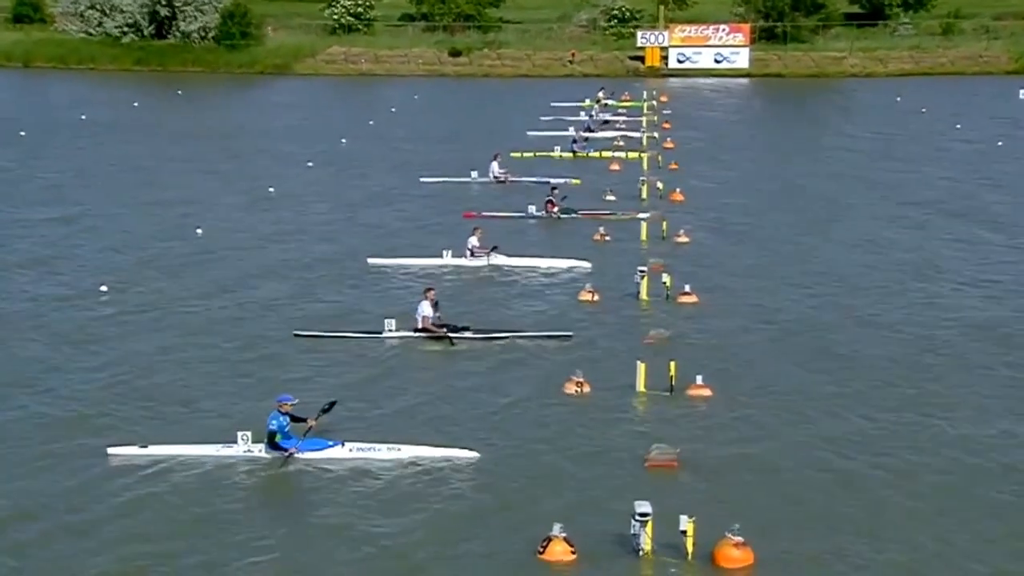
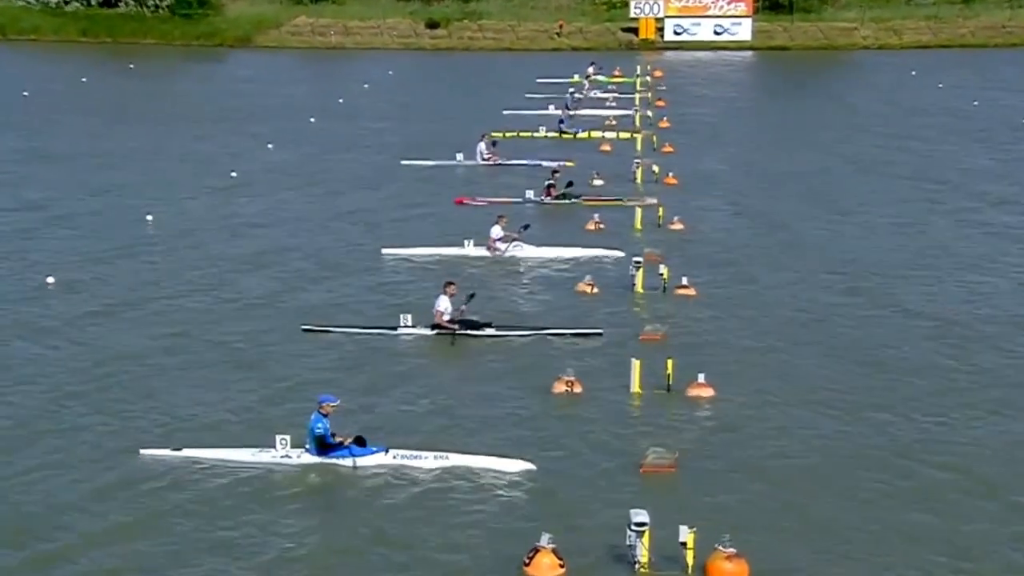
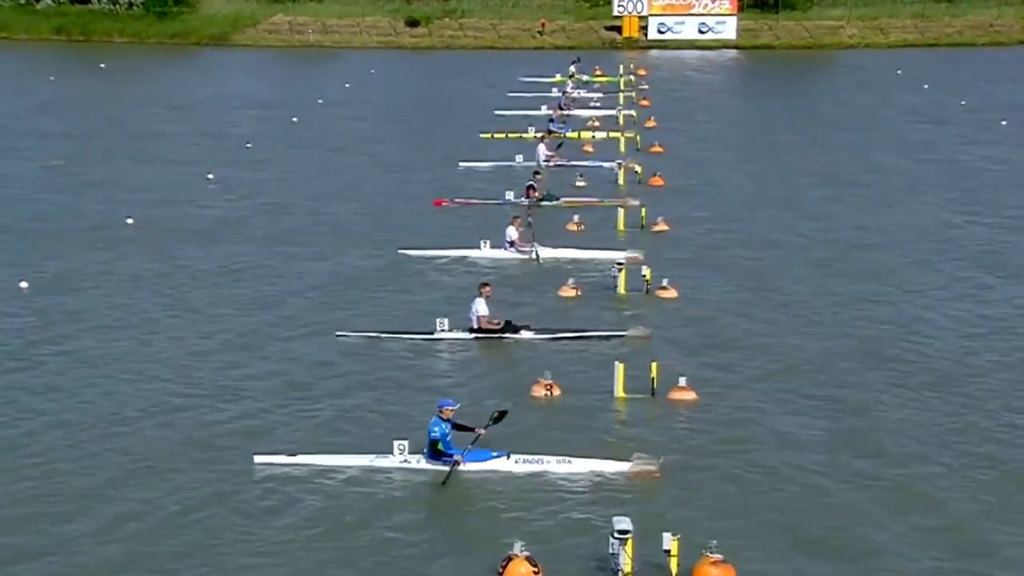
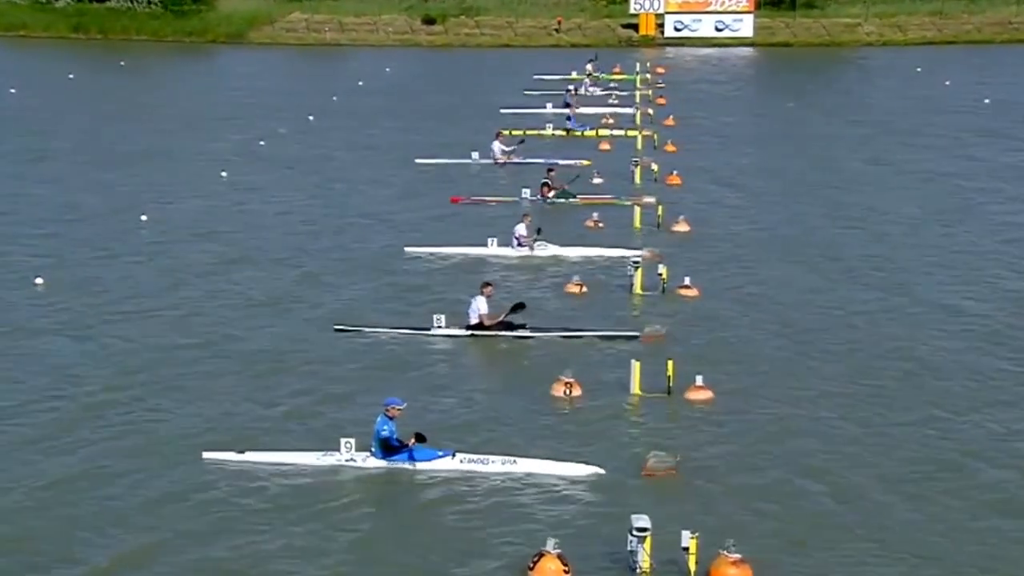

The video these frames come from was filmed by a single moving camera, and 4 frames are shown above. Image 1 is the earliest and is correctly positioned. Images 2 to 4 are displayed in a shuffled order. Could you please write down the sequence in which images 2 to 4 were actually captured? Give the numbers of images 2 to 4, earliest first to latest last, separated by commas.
2, 4, 3
